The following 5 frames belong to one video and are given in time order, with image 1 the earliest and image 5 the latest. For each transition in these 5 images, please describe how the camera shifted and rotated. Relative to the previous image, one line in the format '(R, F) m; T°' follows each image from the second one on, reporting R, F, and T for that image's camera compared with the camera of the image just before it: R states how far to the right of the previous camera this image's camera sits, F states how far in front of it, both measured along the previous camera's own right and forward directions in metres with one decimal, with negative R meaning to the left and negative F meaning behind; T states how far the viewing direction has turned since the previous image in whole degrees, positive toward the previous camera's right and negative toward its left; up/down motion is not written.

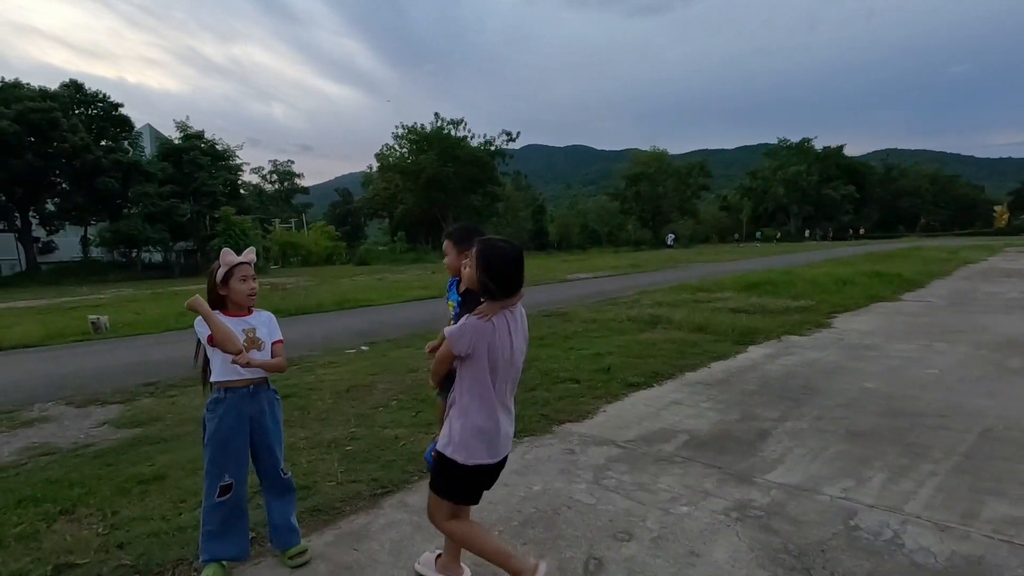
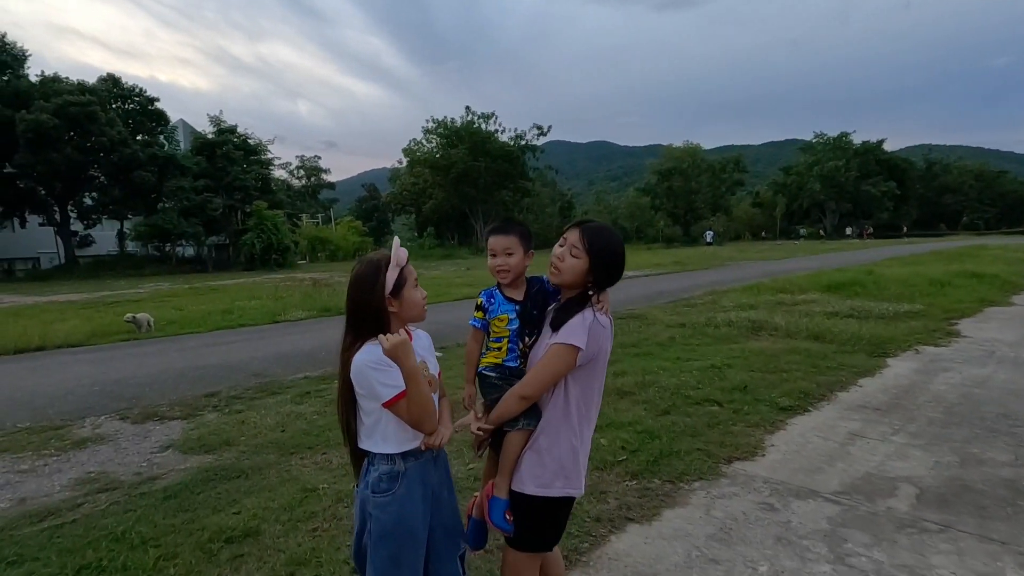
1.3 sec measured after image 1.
(-0.8, +0.9) m; -2°
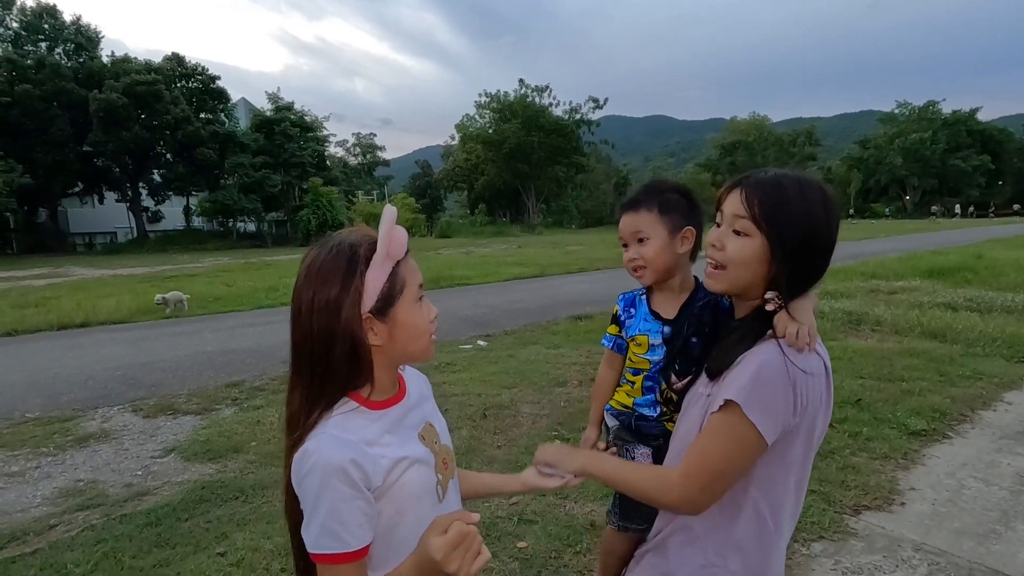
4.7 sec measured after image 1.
(0.0, +0.9) m; -5°
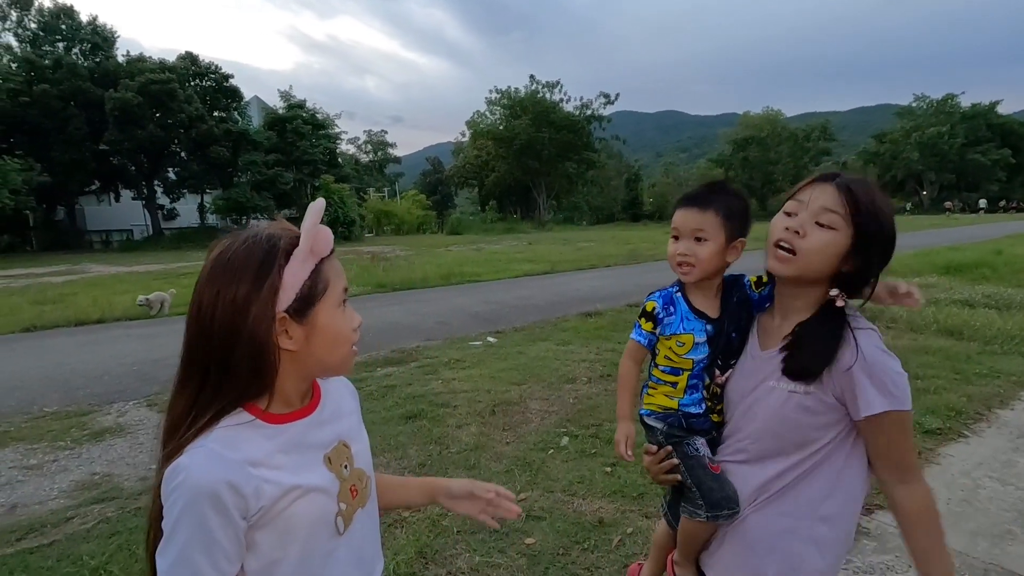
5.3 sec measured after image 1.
(0.0, 0.0) m; -1°
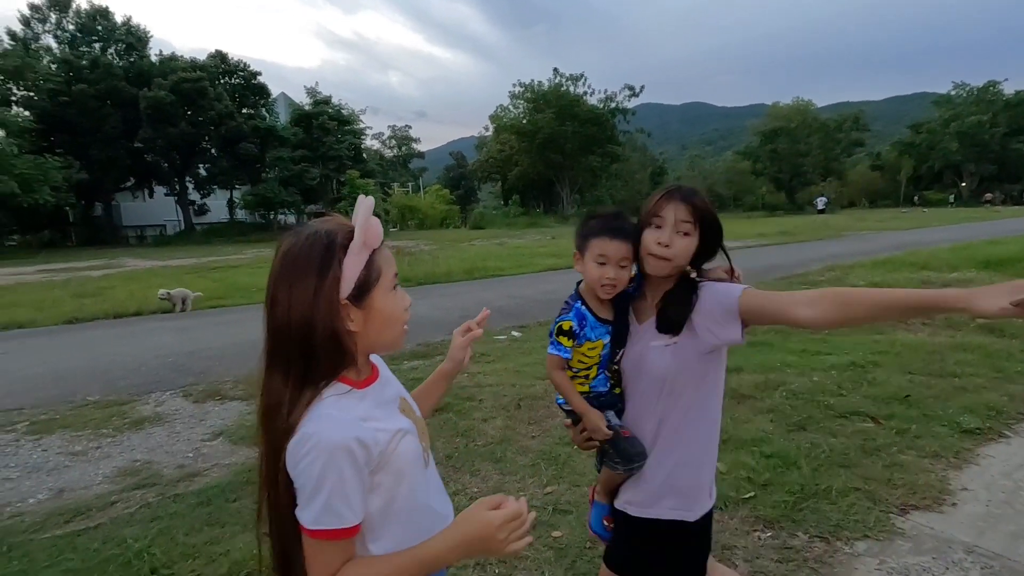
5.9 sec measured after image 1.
(0.0, 0.0) m; -2°
